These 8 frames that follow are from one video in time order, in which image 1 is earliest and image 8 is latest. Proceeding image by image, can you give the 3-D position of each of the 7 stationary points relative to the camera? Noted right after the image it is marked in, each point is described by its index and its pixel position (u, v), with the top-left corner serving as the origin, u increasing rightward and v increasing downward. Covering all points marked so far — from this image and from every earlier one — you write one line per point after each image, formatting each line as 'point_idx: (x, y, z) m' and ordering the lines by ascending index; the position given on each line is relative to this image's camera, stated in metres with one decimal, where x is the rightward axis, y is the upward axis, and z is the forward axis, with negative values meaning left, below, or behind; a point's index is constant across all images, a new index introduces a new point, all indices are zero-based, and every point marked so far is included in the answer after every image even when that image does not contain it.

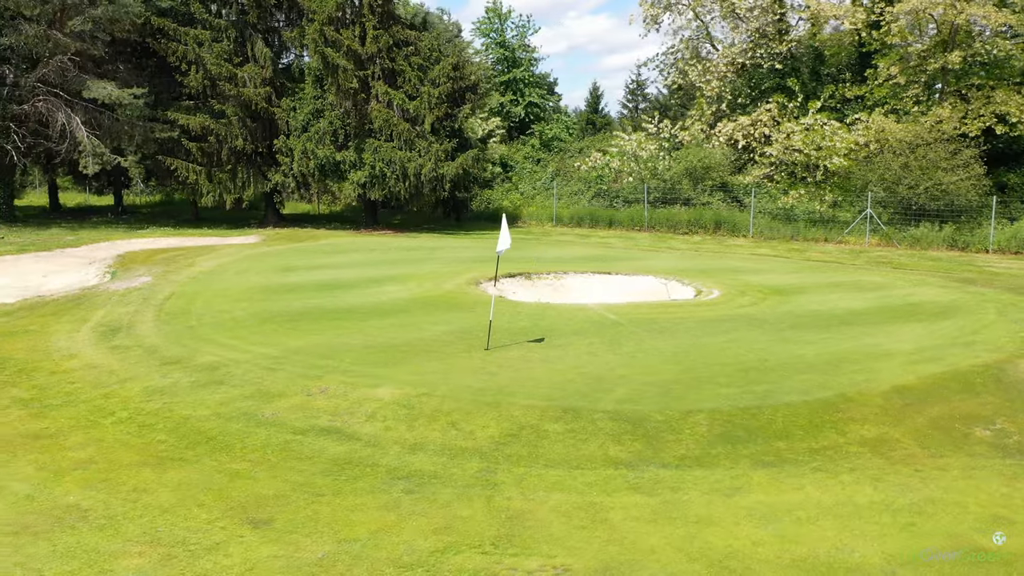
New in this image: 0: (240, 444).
0: (-2.6, -1.4, +7.8) m
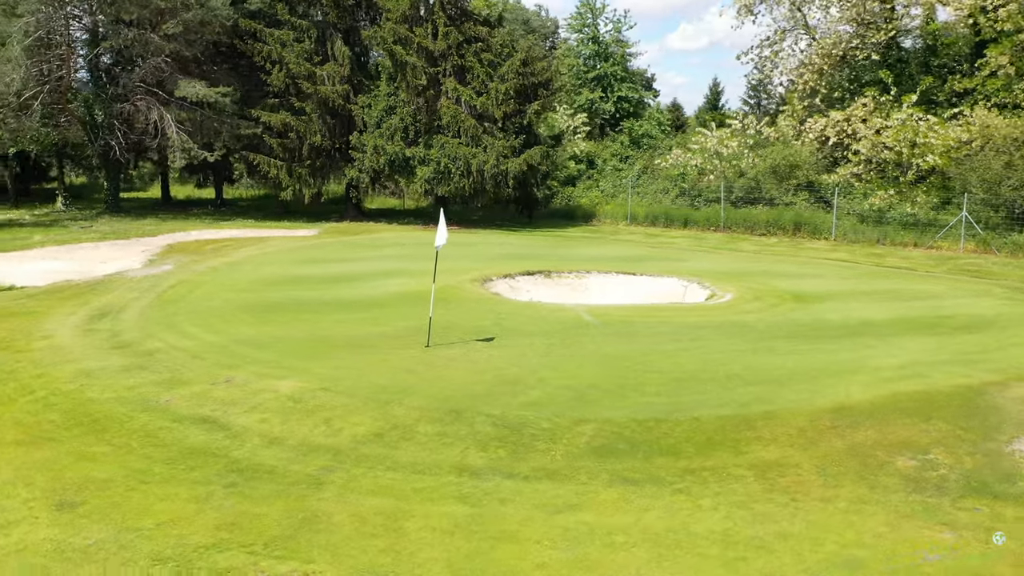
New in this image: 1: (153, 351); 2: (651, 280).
0: (-3.8, -1.3, +8.0) m
1: (-4.5, -0.8, +10.4) m
2: (+2.9, +0.2, +17.3) m
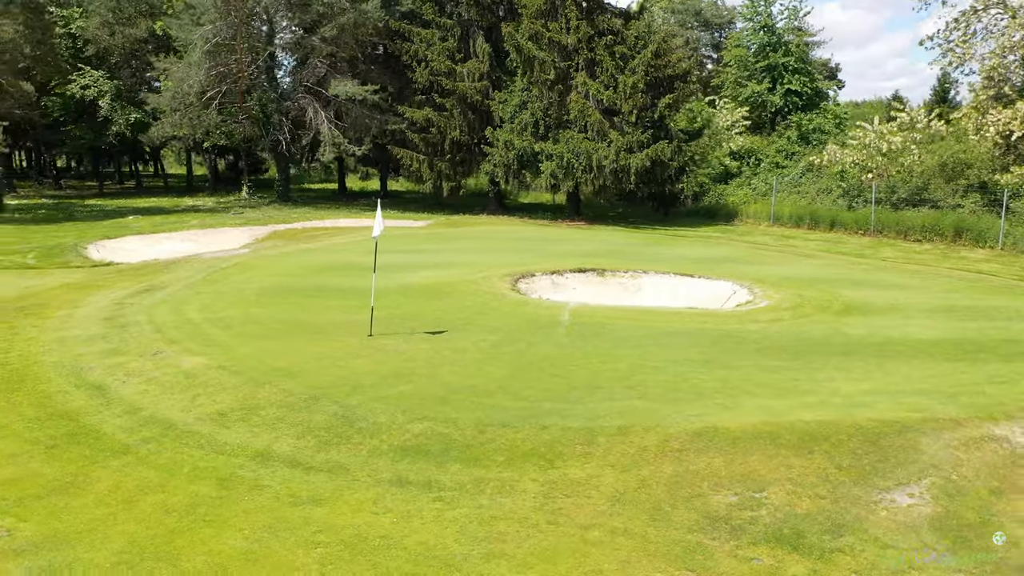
0: (-5.3, -1.1, +9.0) m
1: (-5.2, -0.5, +11.5) m
2: (+3.8, +0.1, +16.2) m
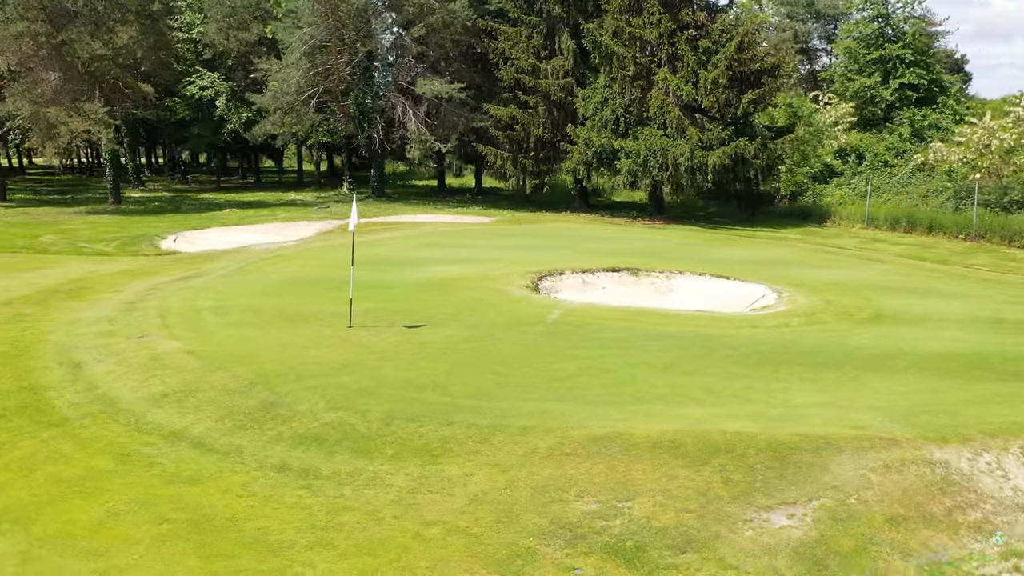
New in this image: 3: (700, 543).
0: (-5.9, -0.9, +9.8) m
1: (-5.4, -0.3, +12.3) m
2: (+4.2, 0.0, +15.5) m
3: (+1.3, -1.8, +5.8) m
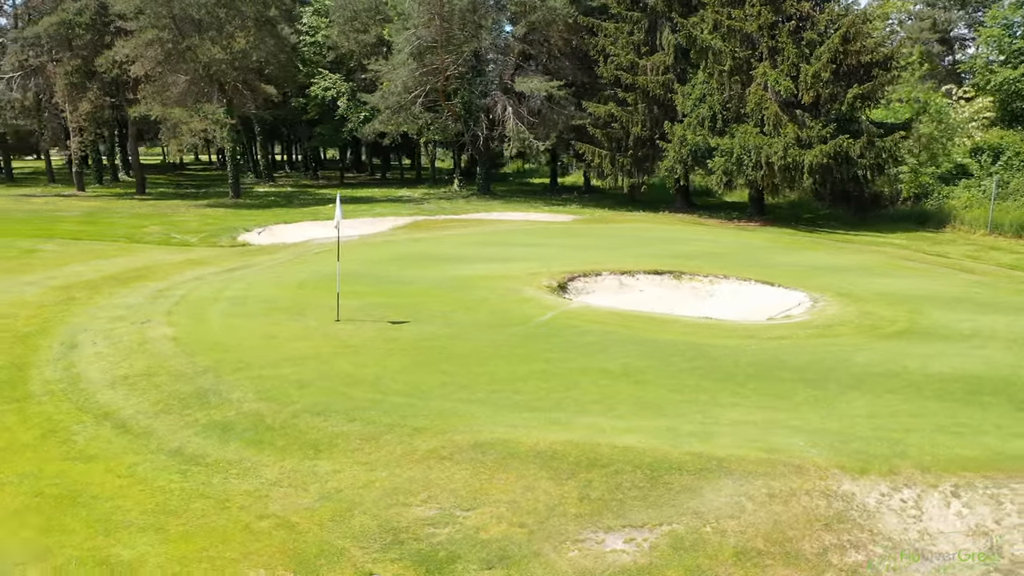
0: (-6.3, -0.7, +10.8) m
1: (-5.4, -0.1, +13.1) m
2: (+4.7, -0.1, +14.5) m
3: (0.0, -1.8, +5.5) m
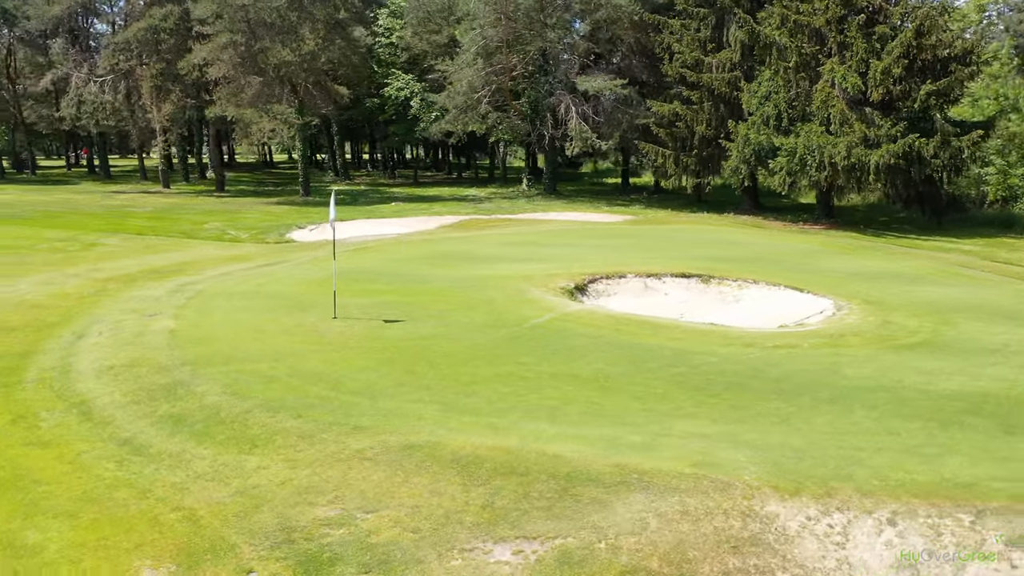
0: (-6.4, -0.6, +11.4) m
1: (-5.2, 0.0, +13.6) m
2: (+4.9, -0.2, +13.9) m
3: (-0.8, -1.8, +5.5) m
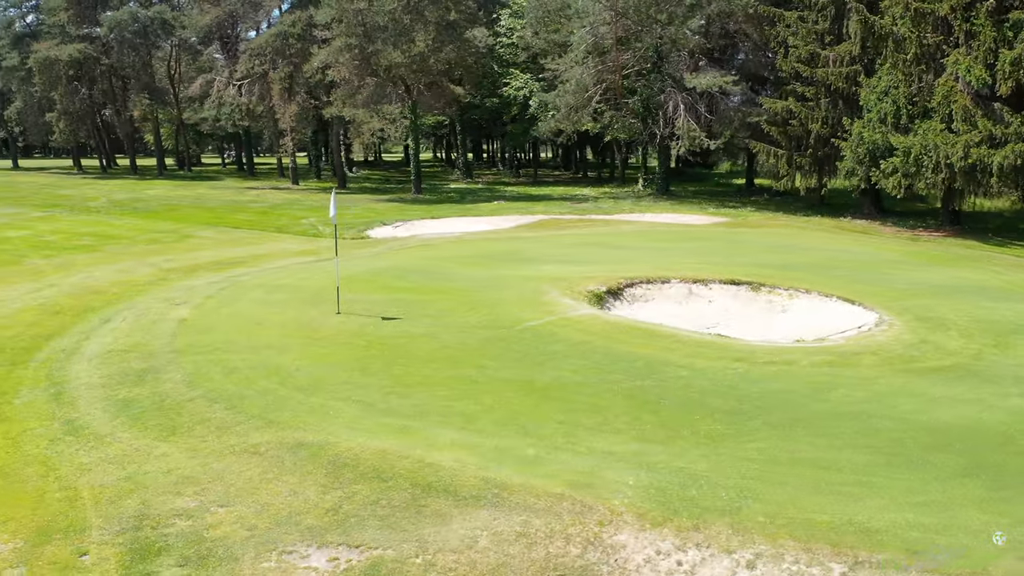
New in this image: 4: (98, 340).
0: (-6.4, -0.4, +12.4) m
1: (-4.8, +0.1, +14.3) m
2: (+5.2, -0.4, +12.7) m
3: (-2.0, -1.8, +5.5) m
4: (-5.4, -0.7, +10.9) m
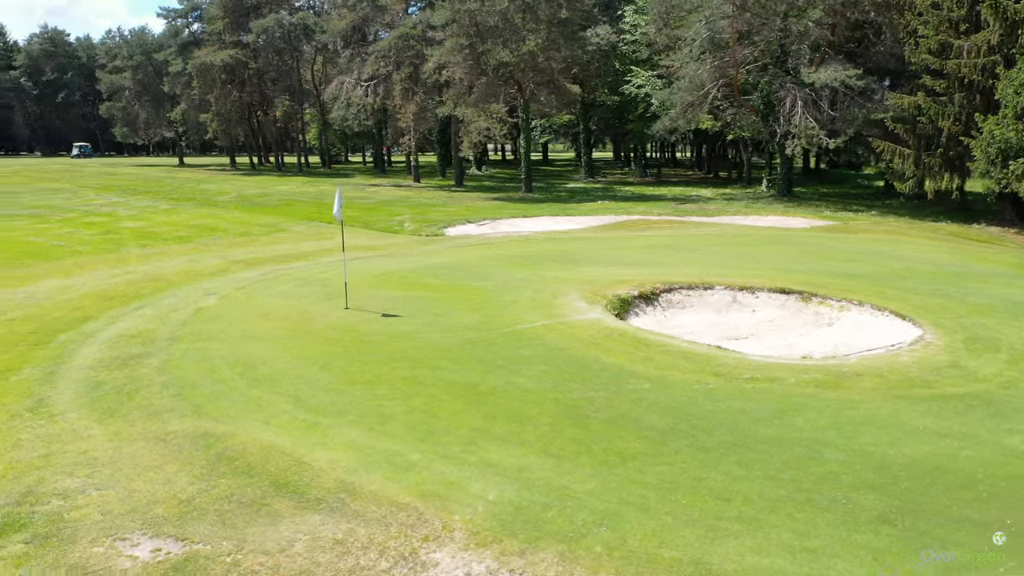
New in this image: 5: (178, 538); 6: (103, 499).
0: (-6.1, -0.2, +13.3) m
1: (-4.2, +0.2, +14.9) m
2: (+5.3, -0.6, +11.4) m
3: (-3.2, -1.7, +5.7) m
4: (-5.5, -0.5, +11.6) m
5: (-2.2, -1.7, +5.6) m
6: (-3.1, -1.6, +6.2) m
